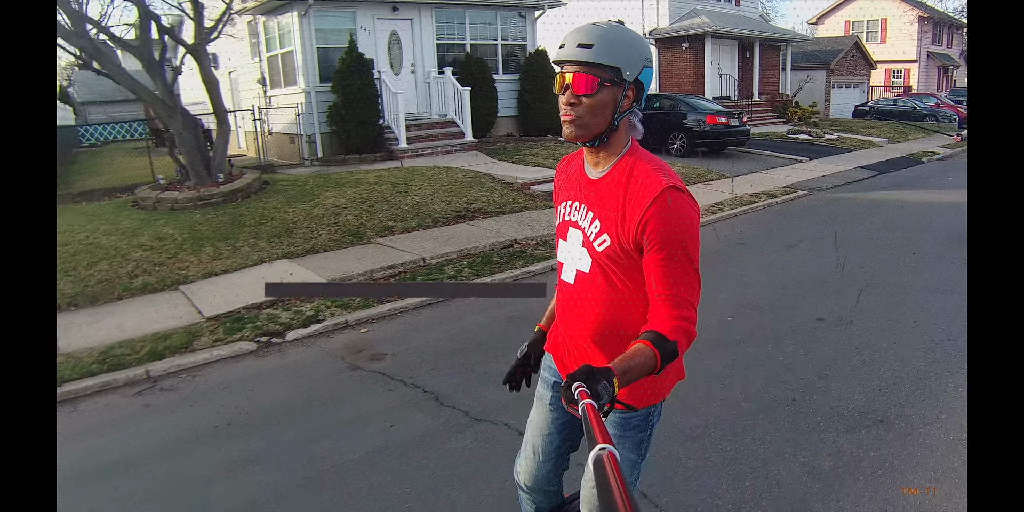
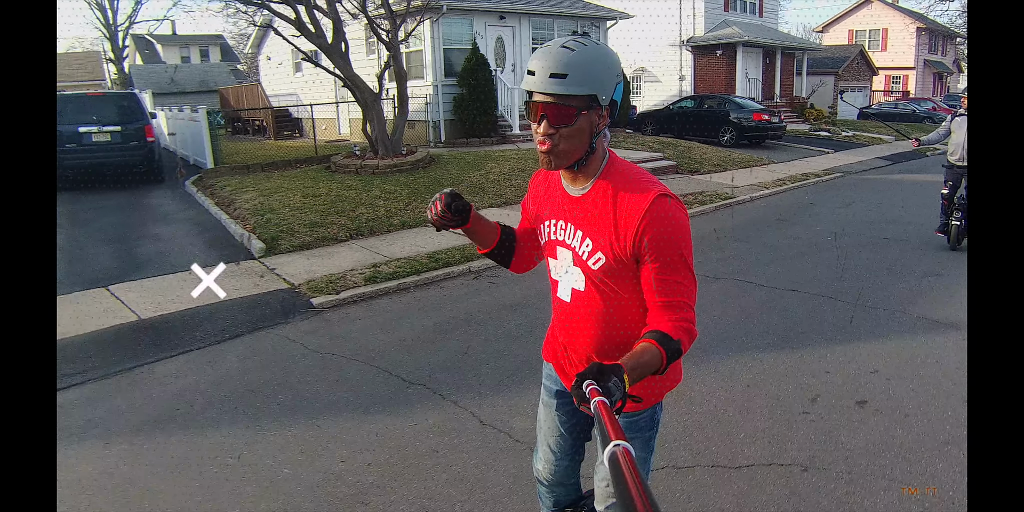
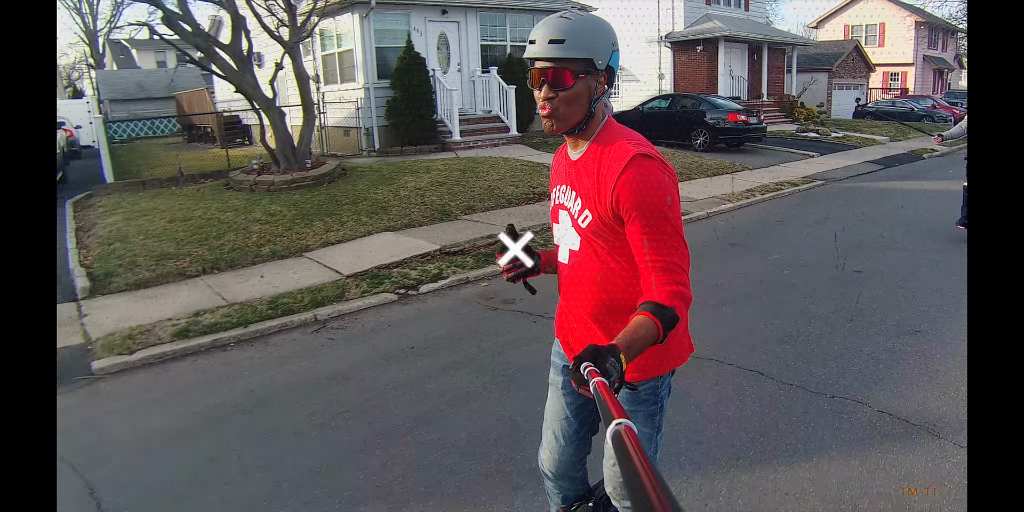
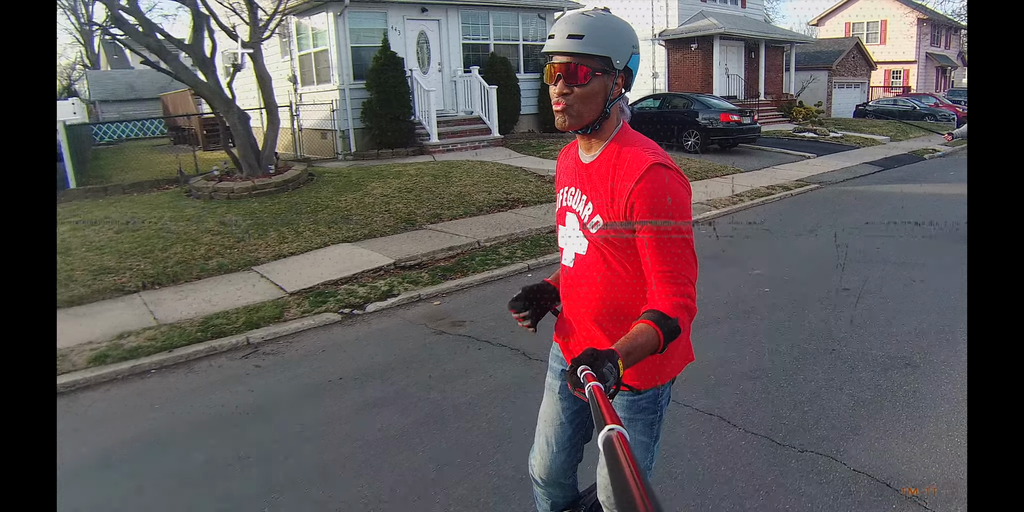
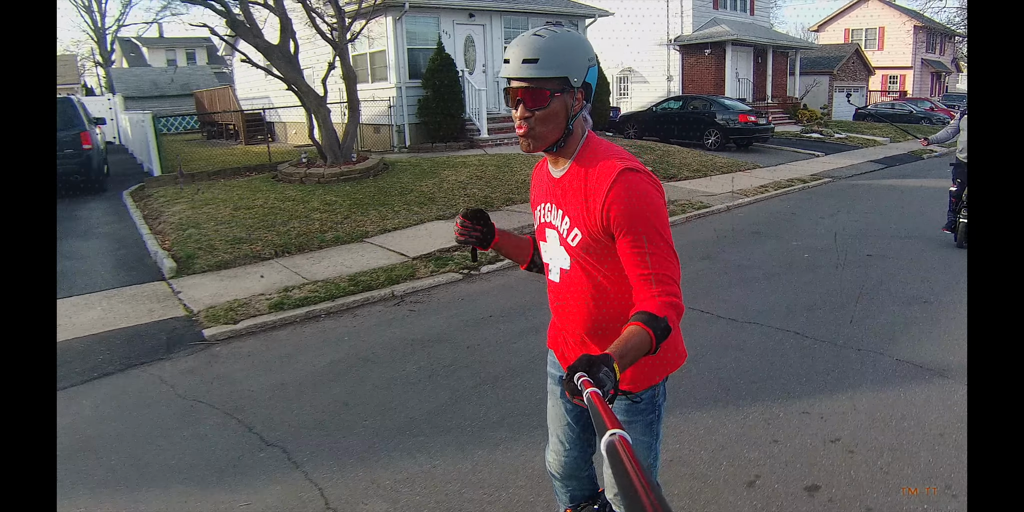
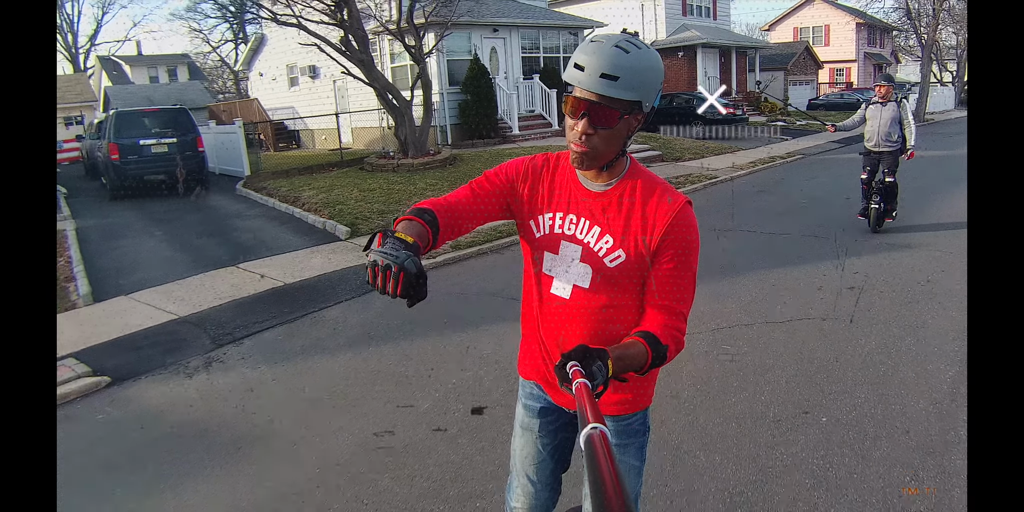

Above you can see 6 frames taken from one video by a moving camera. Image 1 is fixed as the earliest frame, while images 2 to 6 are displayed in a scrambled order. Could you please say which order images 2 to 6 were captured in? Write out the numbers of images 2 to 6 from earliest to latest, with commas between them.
4, 3, 5, 2, 6
